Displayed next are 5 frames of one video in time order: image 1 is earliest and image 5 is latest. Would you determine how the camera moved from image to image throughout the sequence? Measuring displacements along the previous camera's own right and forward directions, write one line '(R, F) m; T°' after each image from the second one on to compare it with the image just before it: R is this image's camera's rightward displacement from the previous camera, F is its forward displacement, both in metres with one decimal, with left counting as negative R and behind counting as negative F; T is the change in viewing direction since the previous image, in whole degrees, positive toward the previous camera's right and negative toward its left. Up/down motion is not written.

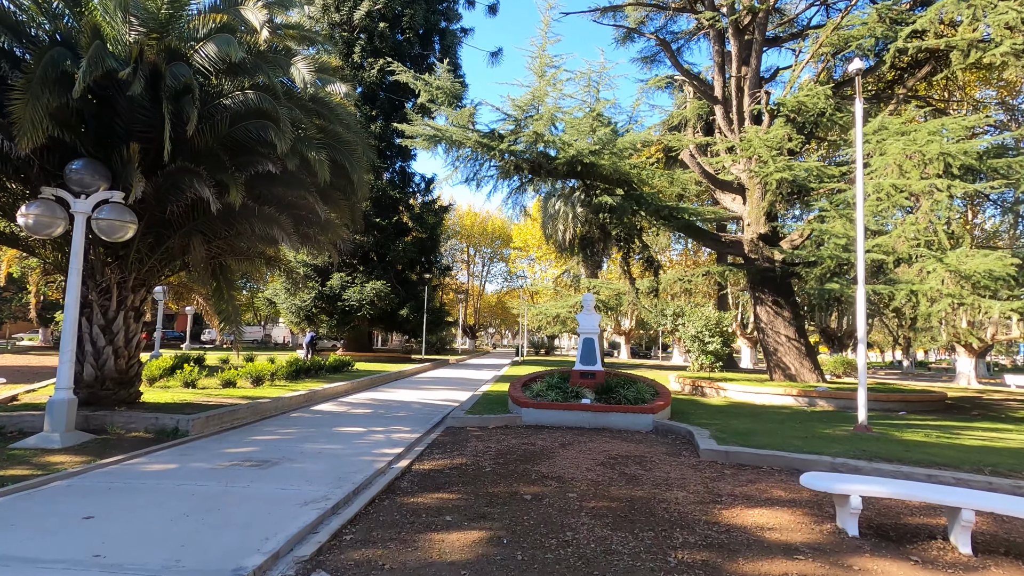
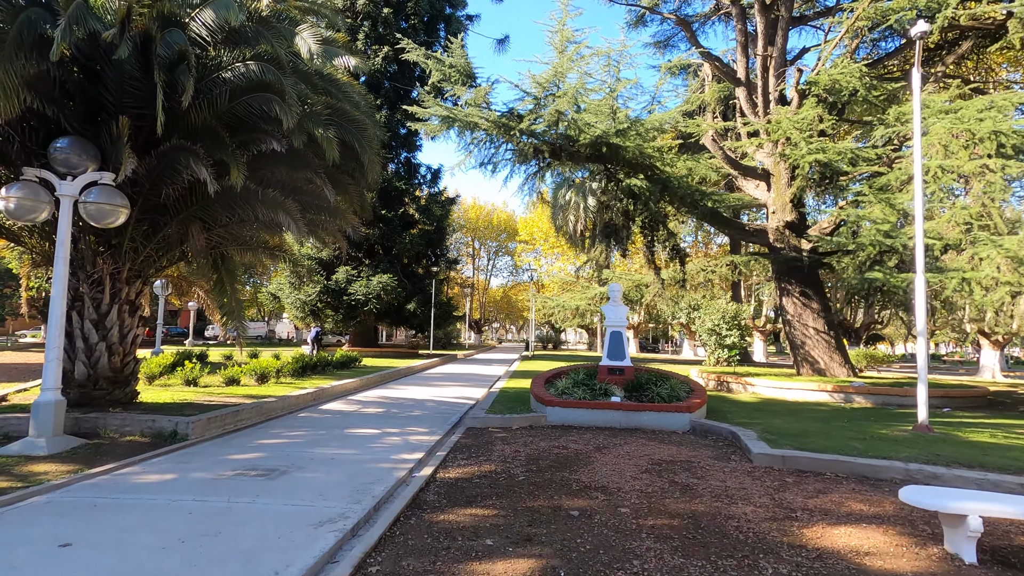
(-0.4, +0.8) m; 0°
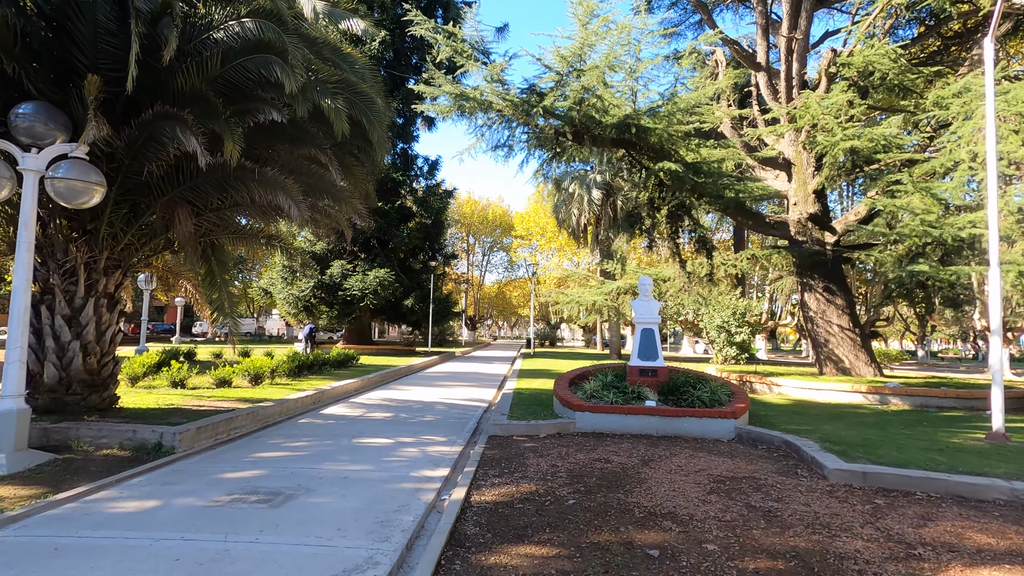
(-0.6, +1.0) m; +1°
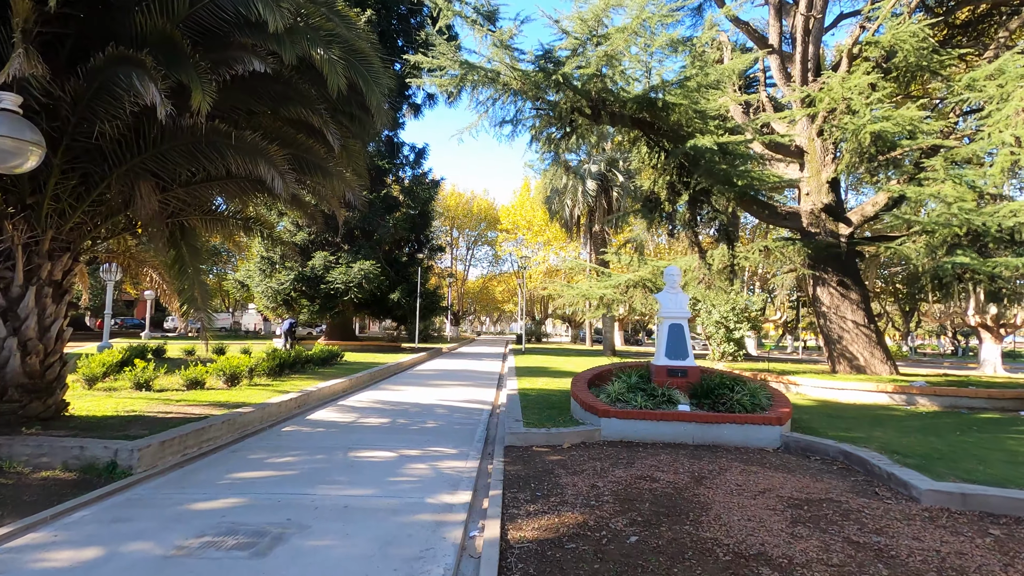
(-0.6, +1.1) m; +2°
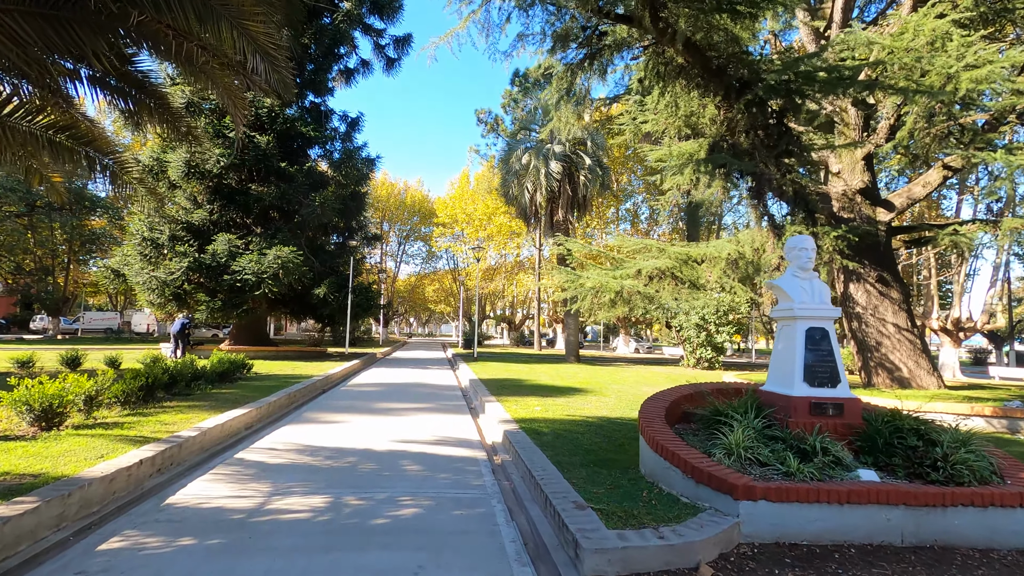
(-1.1, +4.0) m; +8°
